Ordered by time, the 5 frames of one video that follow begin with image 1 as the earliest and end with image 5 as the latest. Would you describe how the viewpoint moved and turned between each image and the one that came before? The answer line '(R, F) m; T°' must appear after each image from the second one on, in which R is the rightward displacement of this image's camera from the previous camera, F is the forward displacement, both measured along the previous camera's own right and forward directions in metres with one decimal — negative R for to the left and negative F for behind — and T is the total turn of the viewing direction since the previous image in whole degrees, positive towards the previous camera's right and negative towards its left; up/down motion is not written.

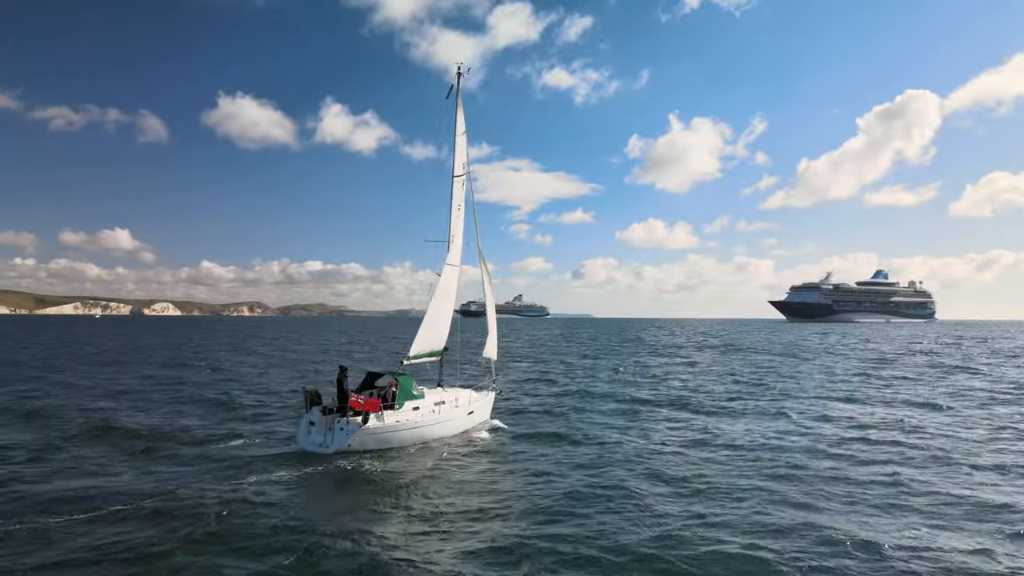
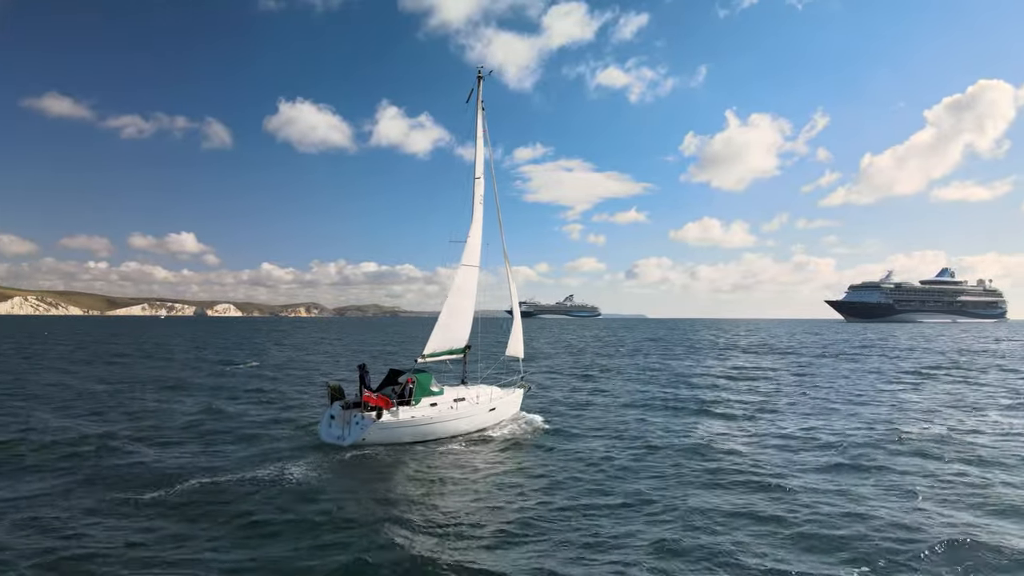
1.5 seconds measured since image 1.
(+1.3, -0.2) m; -4°
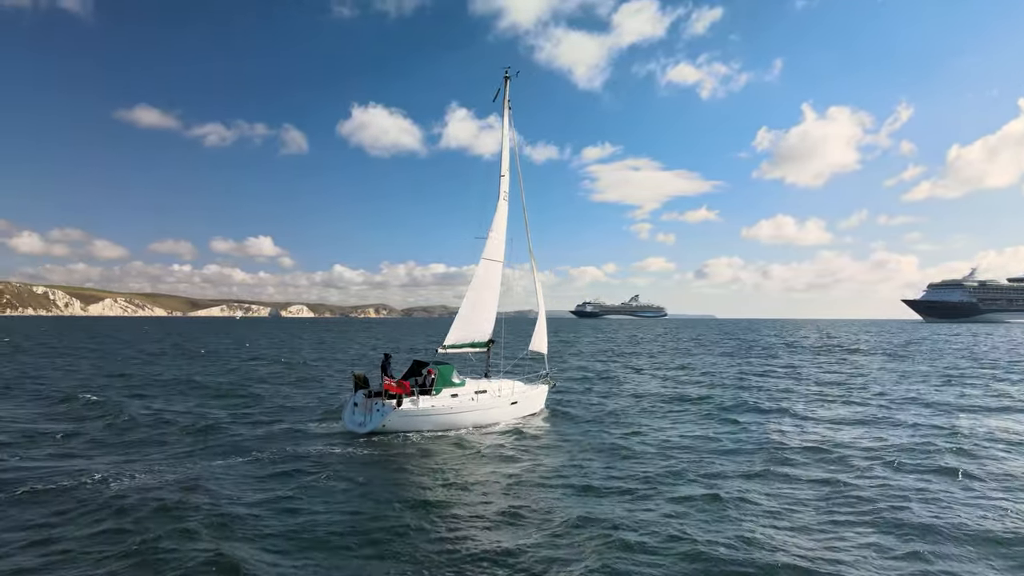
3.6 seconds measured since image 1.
(+0.9, -0.1) m; -4°
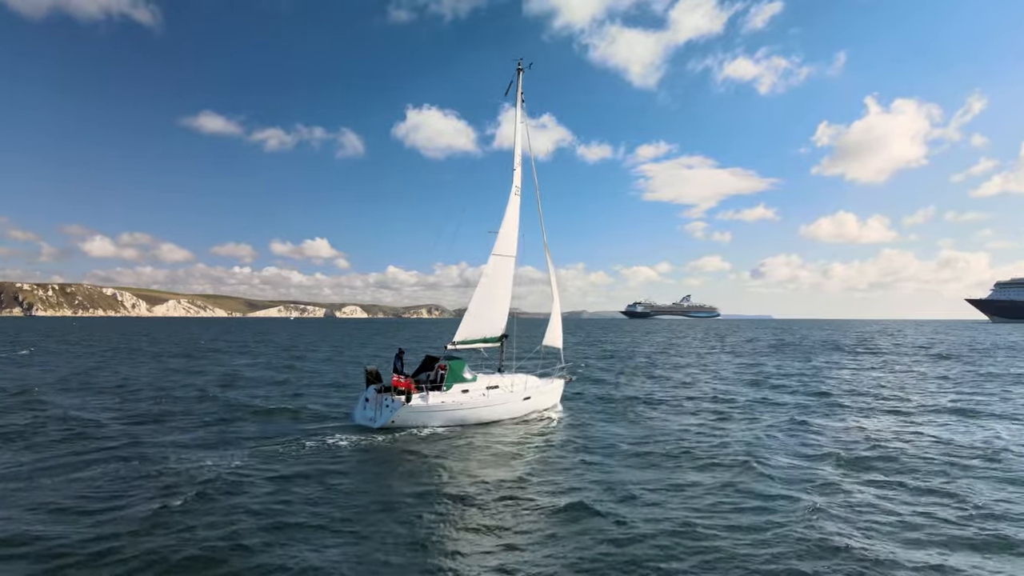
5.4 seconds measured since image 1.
(+0.3, +0.2) m; -2°
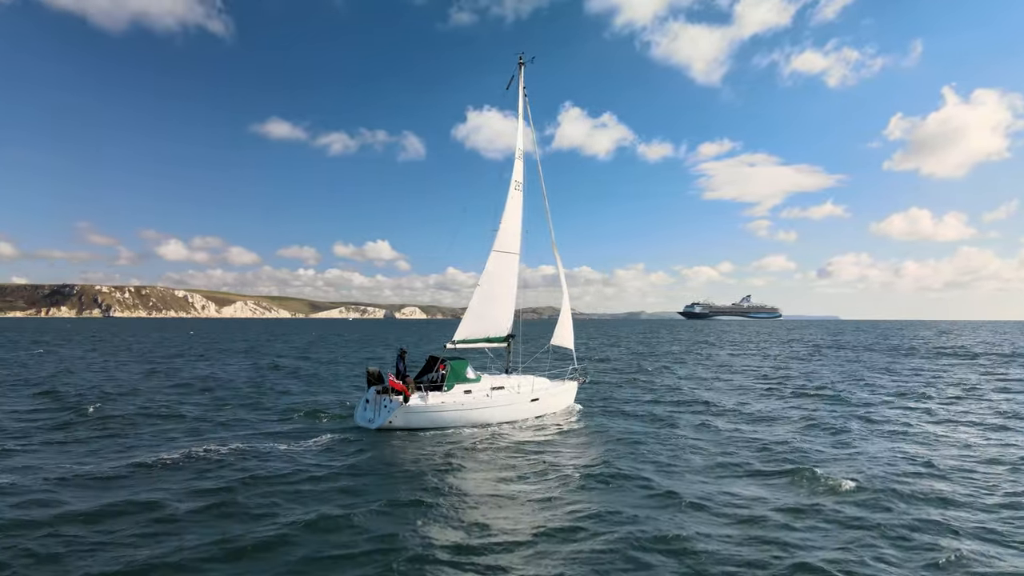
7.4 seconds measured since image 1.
(+1.2, +0.6) m; -3°
